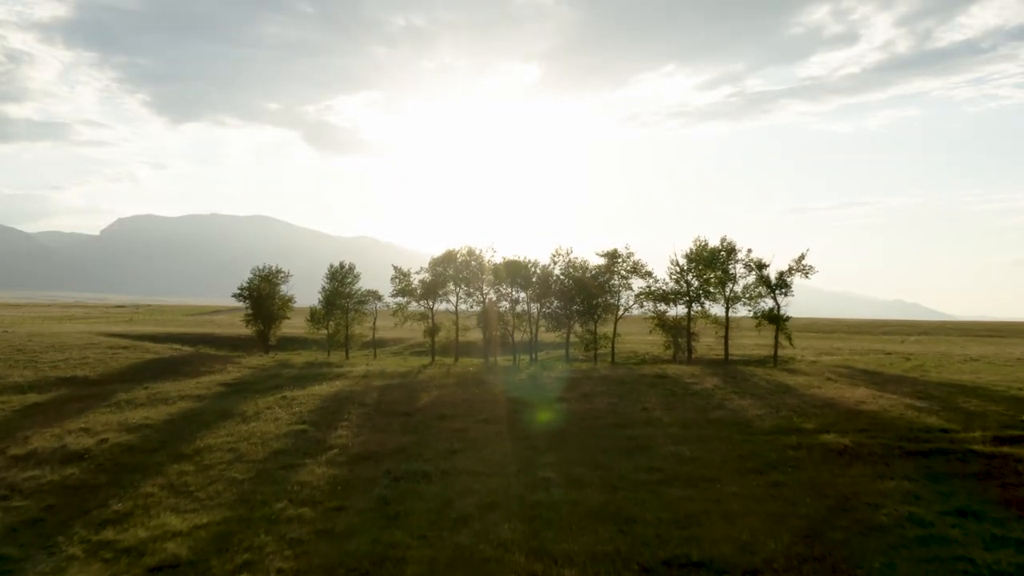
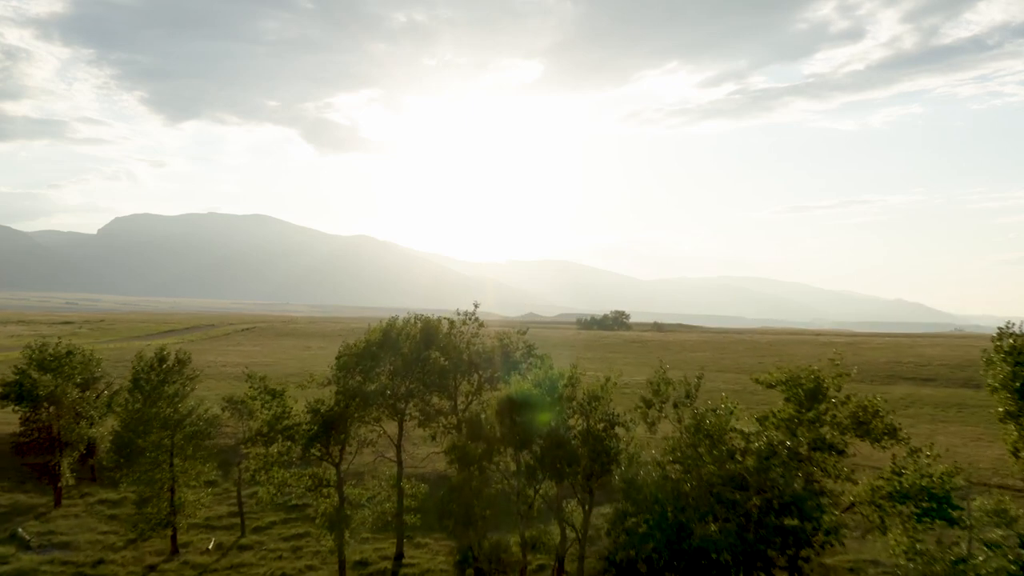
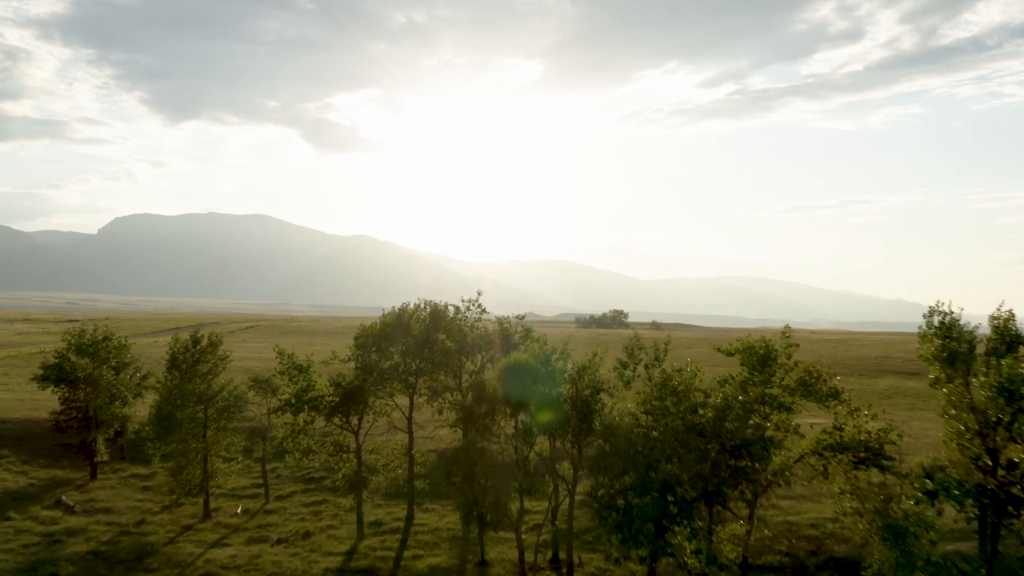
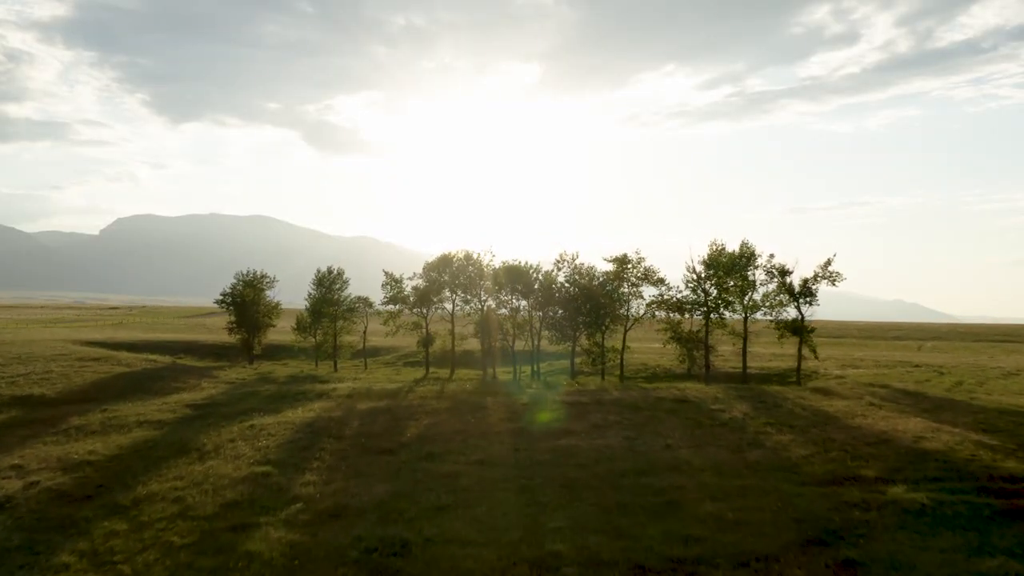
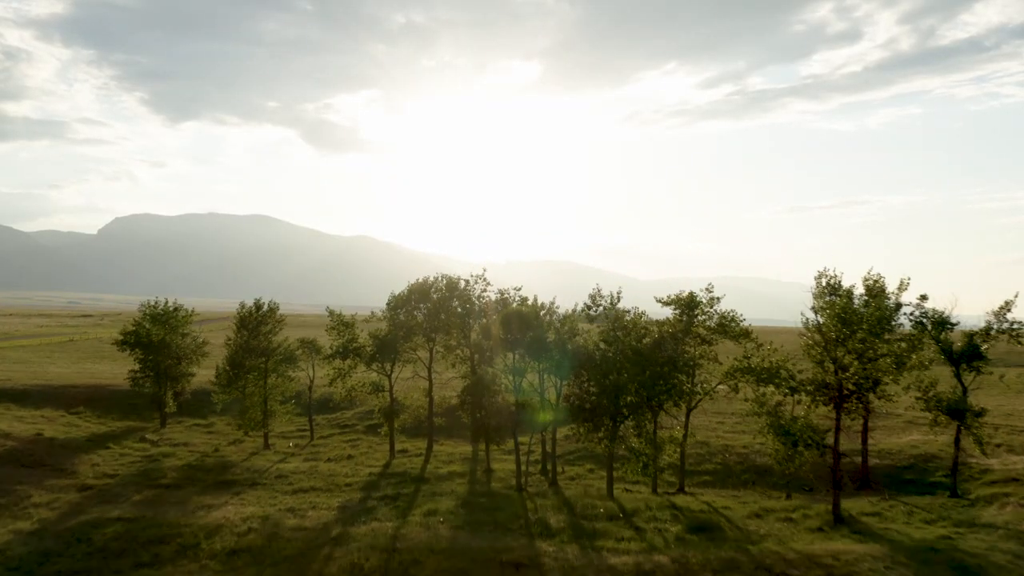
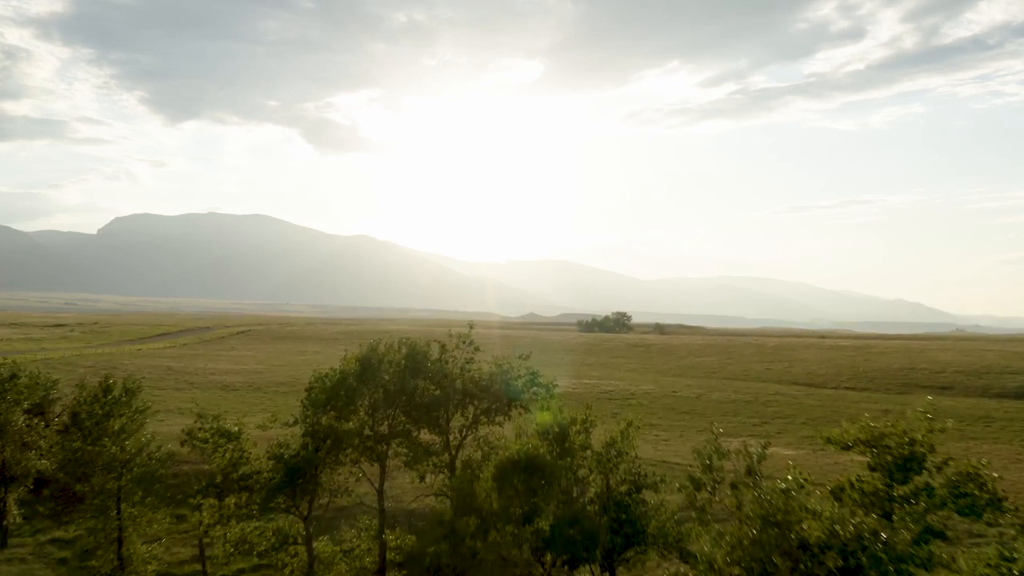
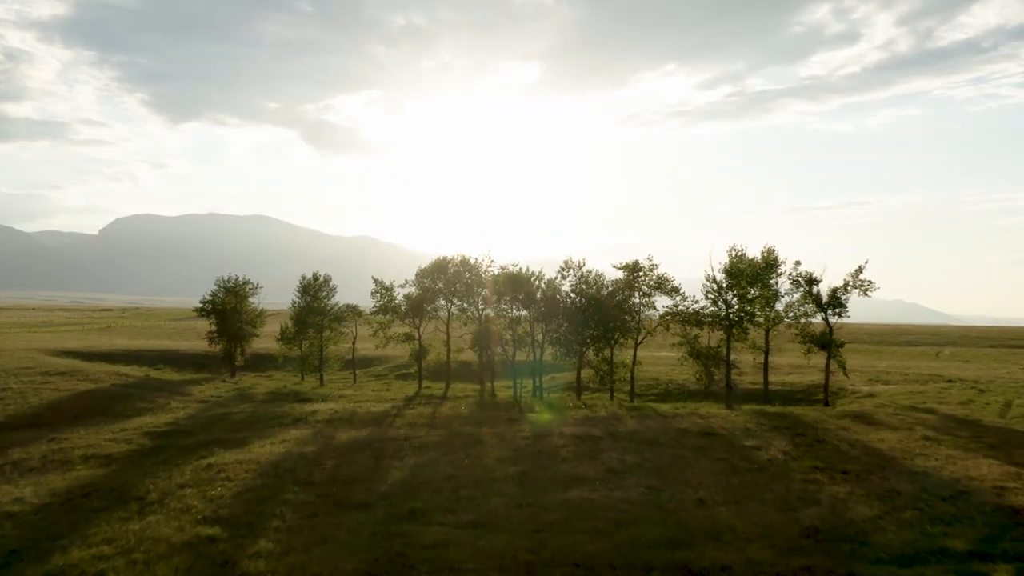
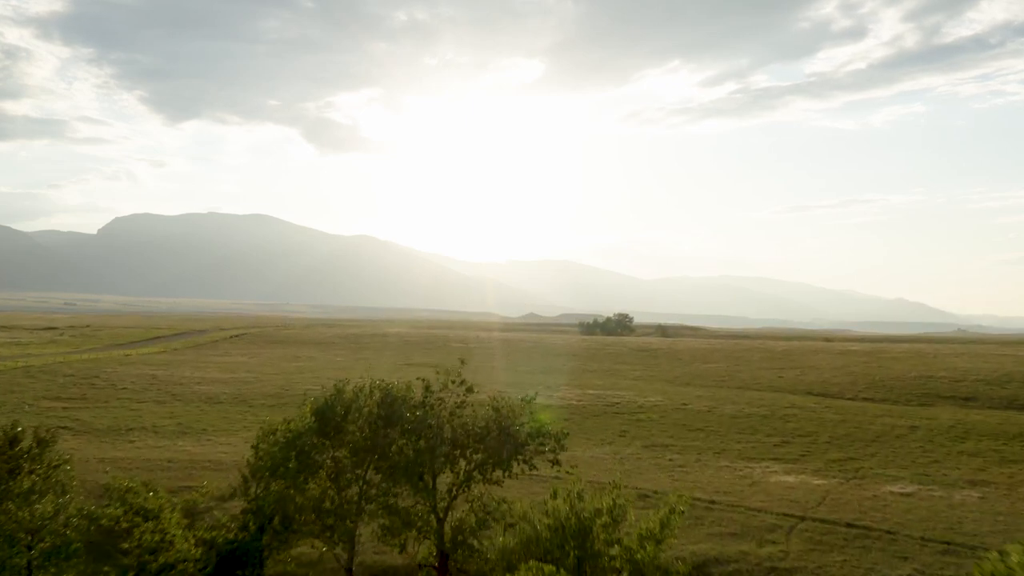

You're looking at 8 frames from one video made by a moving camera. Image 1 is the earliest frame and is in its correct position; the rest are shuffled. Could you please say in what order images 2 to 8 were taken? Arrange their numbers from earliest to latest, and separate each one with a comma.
4, 7, 5, 3, 2, 6, 8
